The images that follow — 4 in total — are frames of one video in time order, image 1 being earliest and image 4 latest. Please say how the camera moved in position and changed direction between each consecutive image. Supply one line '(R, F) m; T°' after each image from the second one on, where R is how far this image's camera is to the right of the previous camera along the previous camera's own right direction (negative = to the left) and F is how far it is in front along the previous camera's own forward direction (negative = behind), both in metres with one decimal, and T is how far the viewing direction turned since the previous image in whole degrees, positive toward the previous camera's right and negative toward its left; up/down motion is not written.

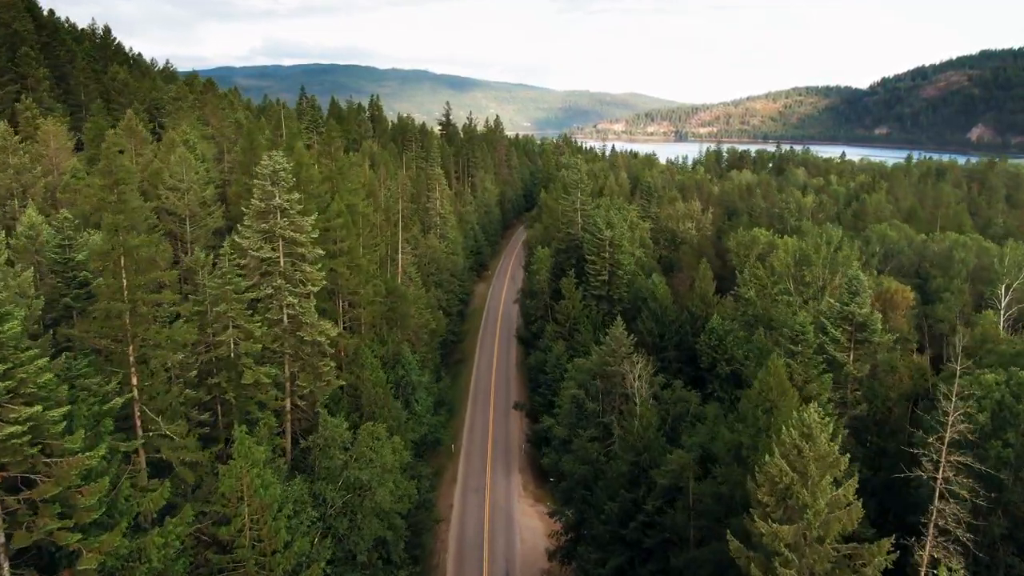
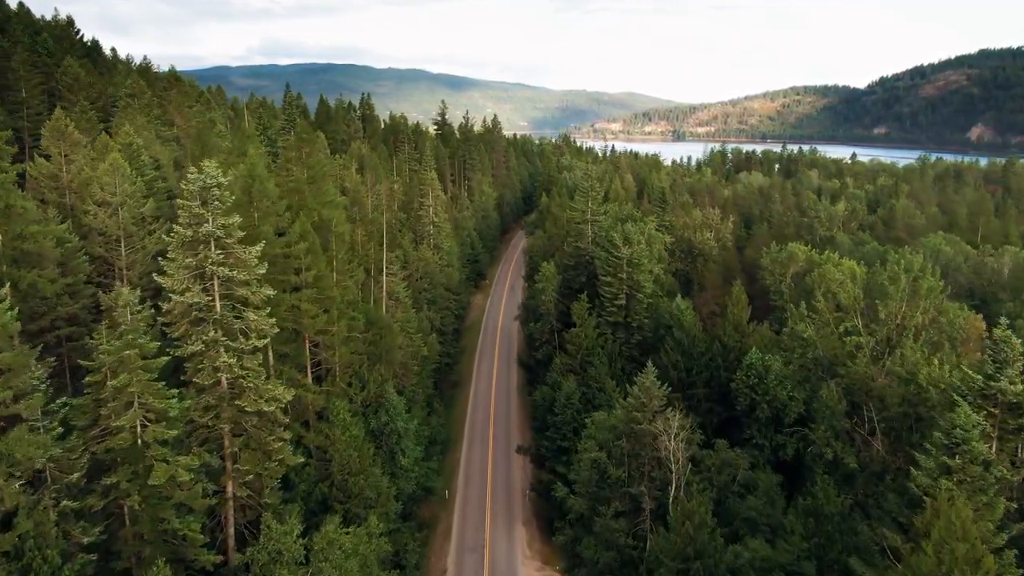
(-0.4, +8.3) m; 0°
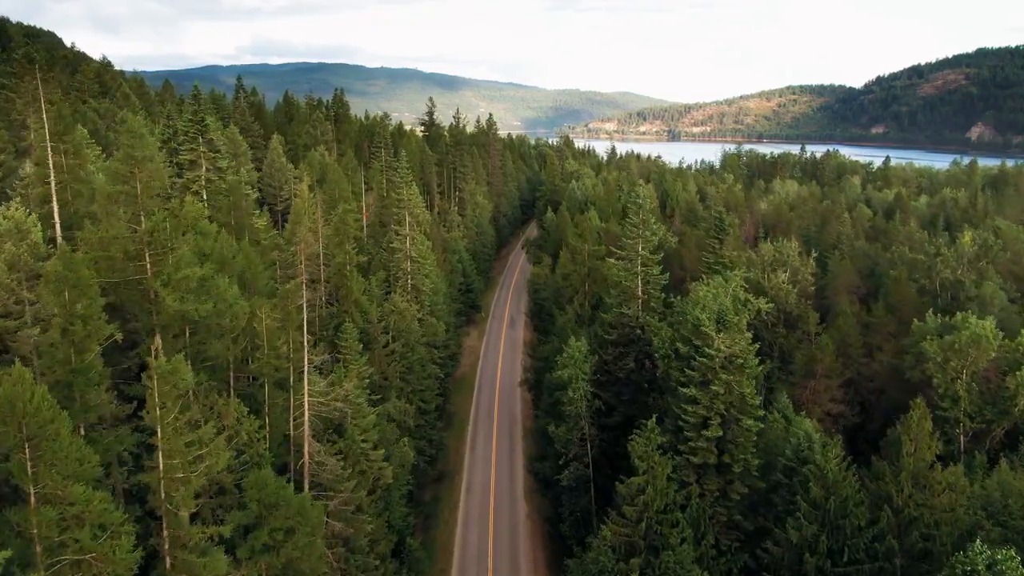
(-1.0, +21.8) m; +1°
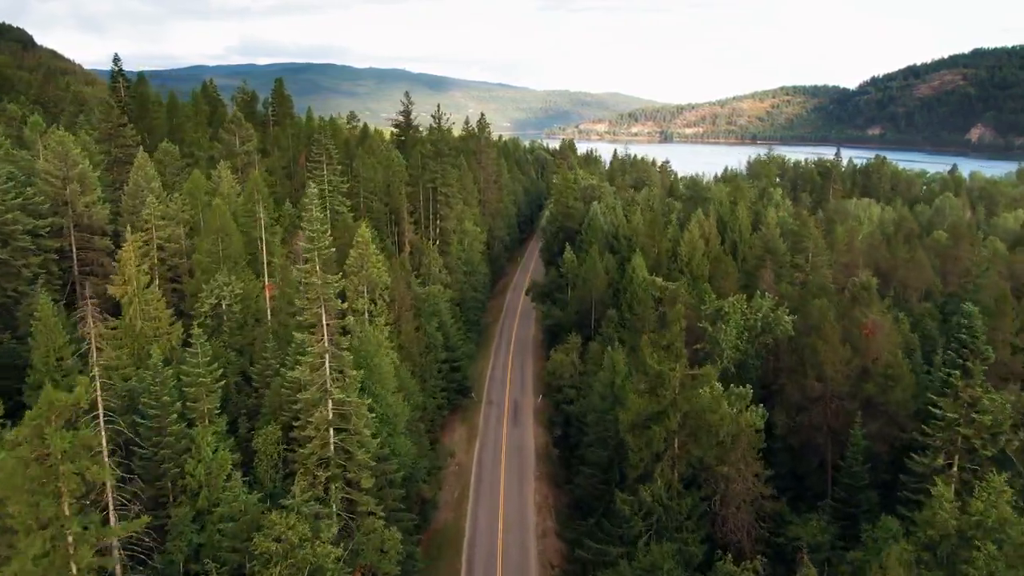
(-1.5, +32.3) m; +1°
